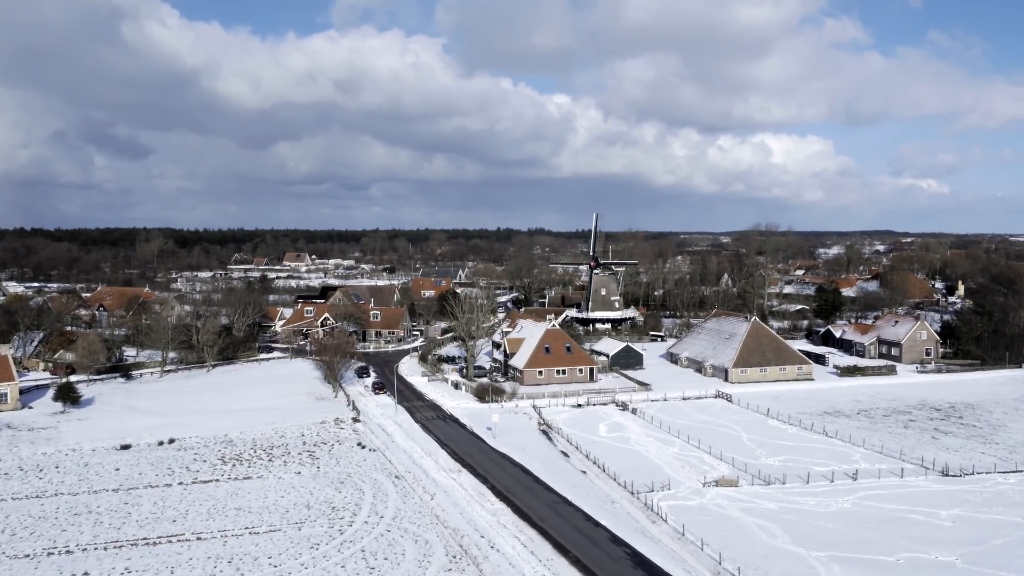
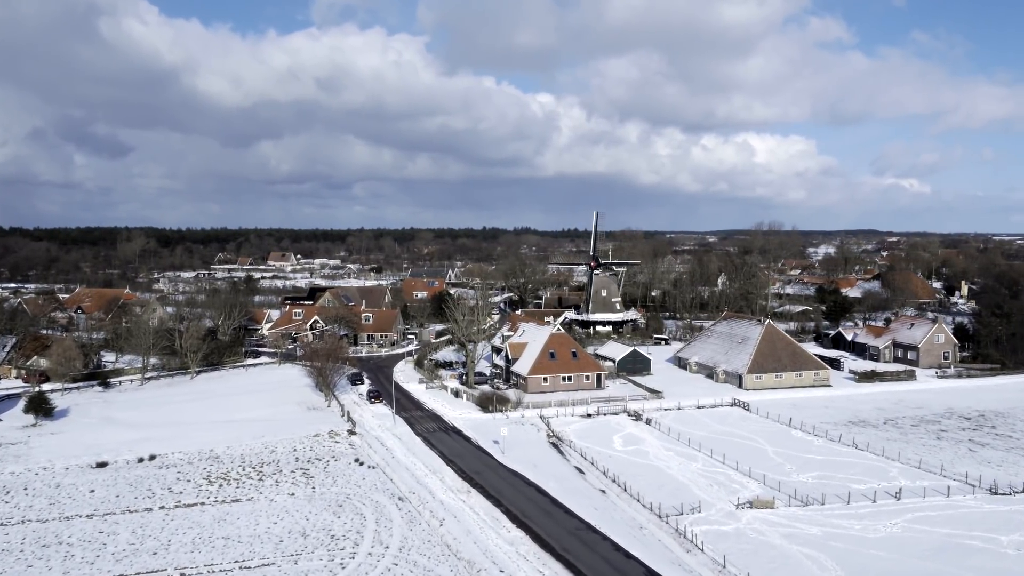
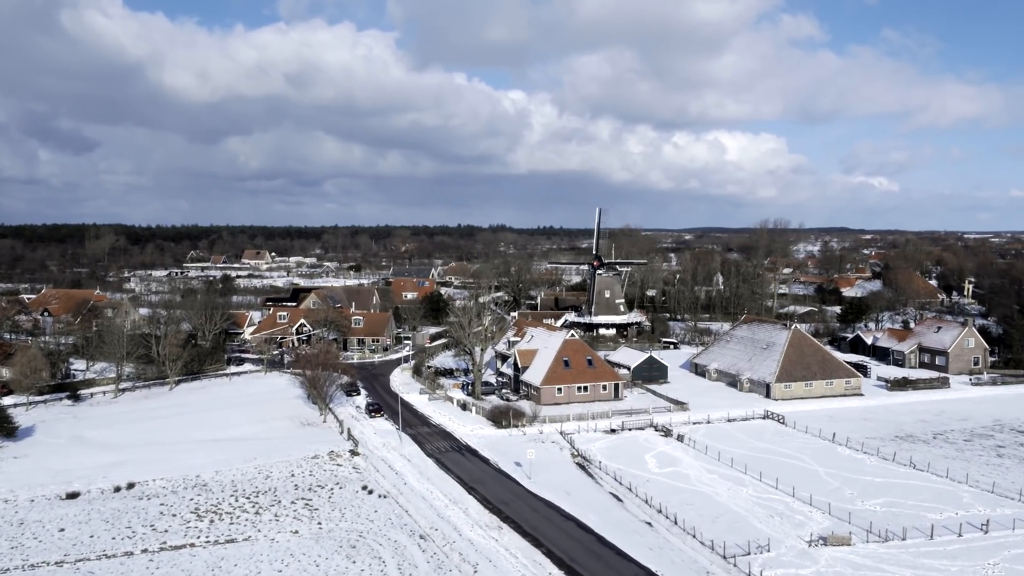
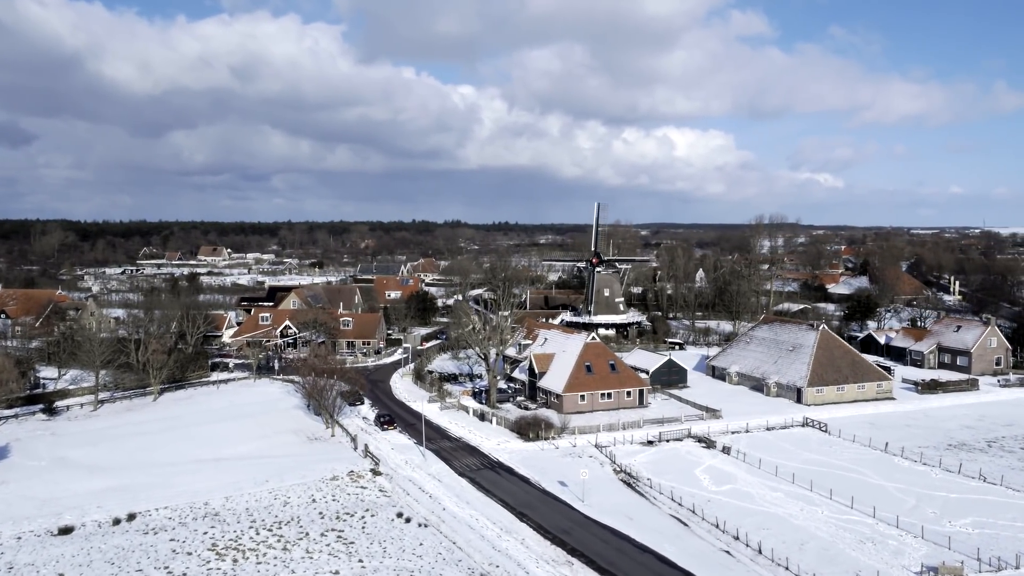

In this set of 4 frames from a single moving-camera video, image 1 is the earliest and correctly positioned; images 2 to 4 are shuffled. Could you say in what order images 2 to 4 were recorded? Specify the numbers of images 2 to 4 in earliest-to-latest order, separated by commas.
2, 3, 4
